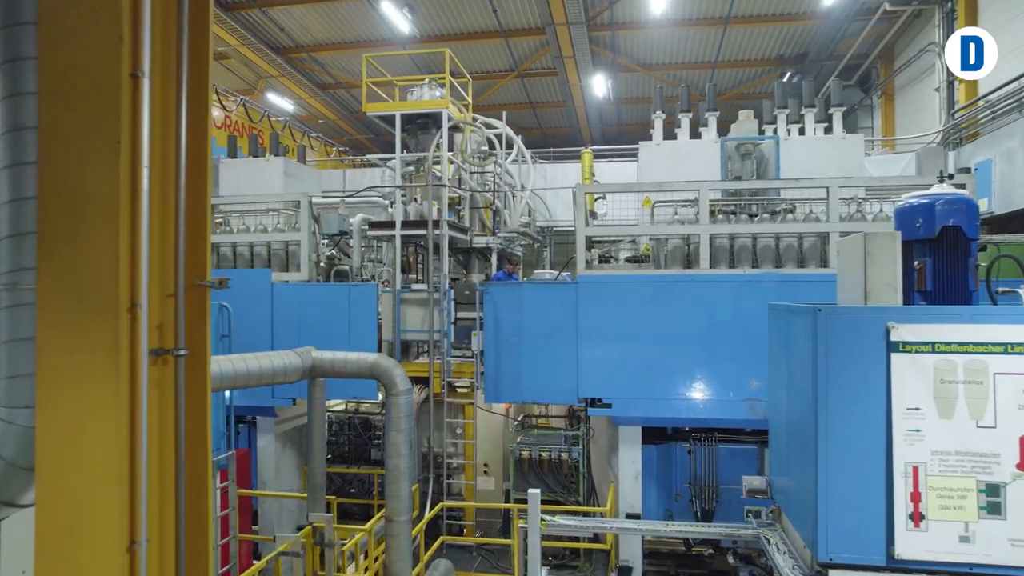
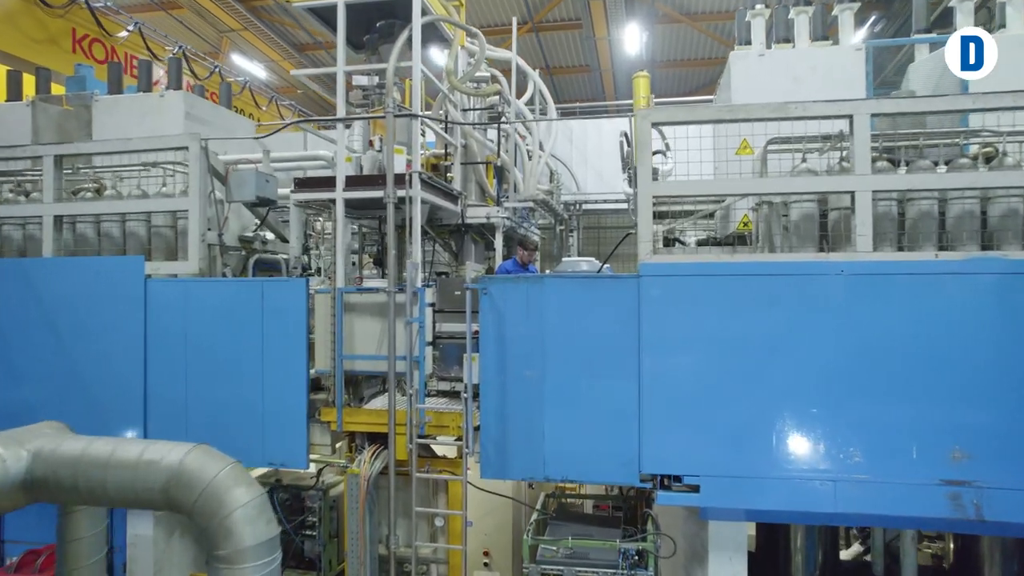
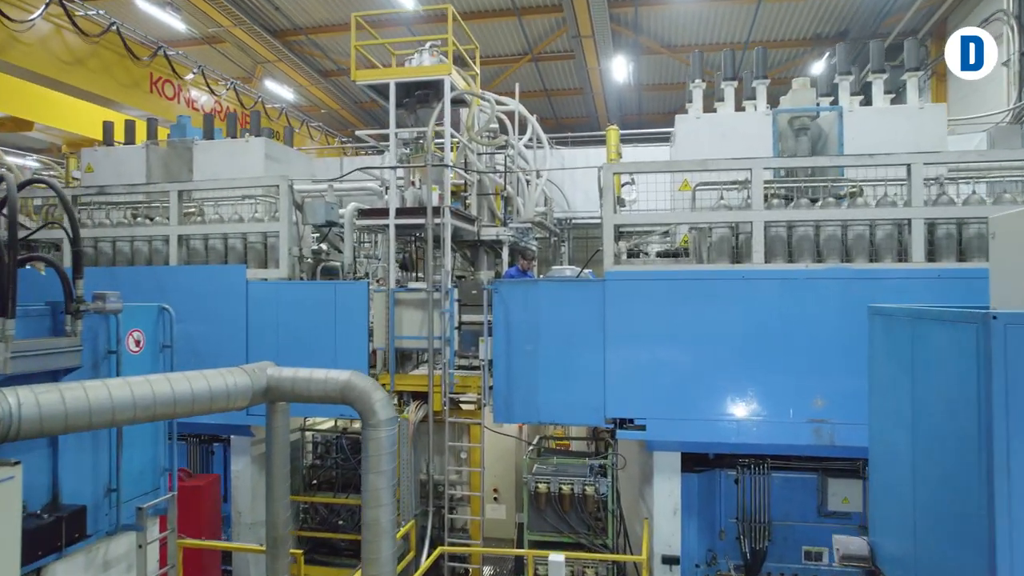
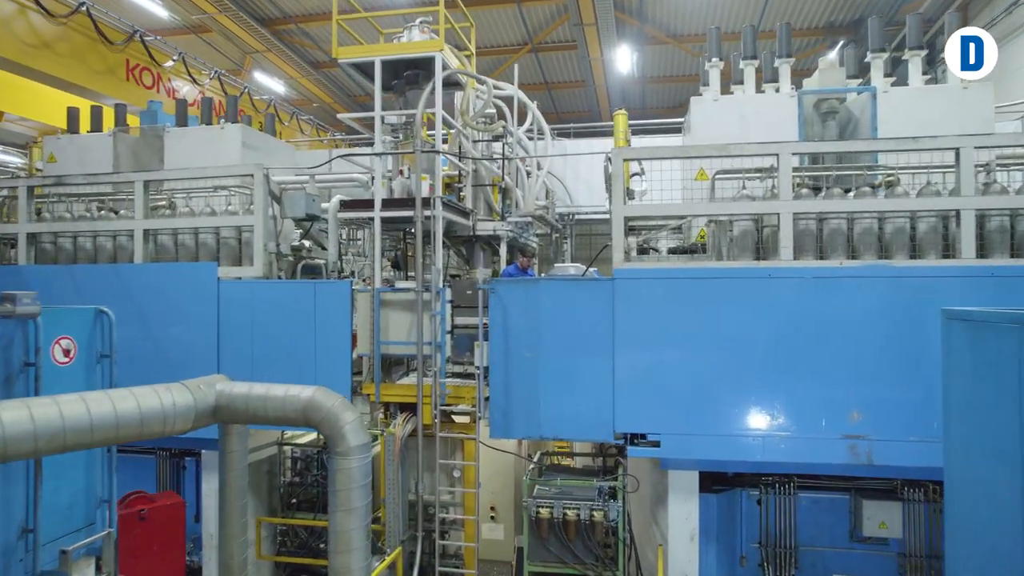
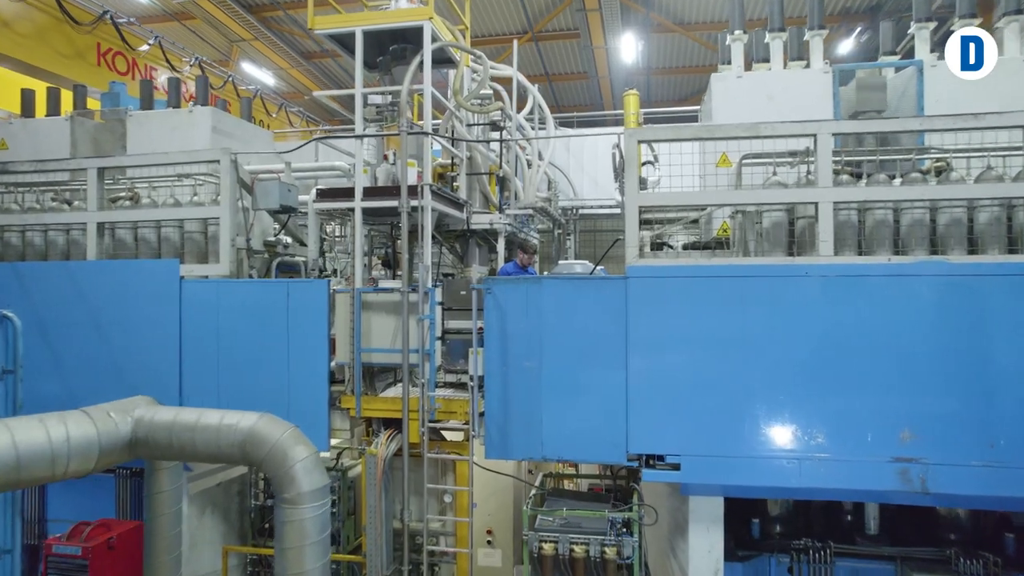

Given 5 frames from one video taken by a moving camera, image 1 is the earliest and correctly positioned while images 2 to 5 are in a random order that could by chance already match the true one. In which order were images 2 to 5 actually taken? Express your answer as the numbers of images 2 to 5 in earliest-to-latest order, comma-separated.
3, 4, 5, 2
